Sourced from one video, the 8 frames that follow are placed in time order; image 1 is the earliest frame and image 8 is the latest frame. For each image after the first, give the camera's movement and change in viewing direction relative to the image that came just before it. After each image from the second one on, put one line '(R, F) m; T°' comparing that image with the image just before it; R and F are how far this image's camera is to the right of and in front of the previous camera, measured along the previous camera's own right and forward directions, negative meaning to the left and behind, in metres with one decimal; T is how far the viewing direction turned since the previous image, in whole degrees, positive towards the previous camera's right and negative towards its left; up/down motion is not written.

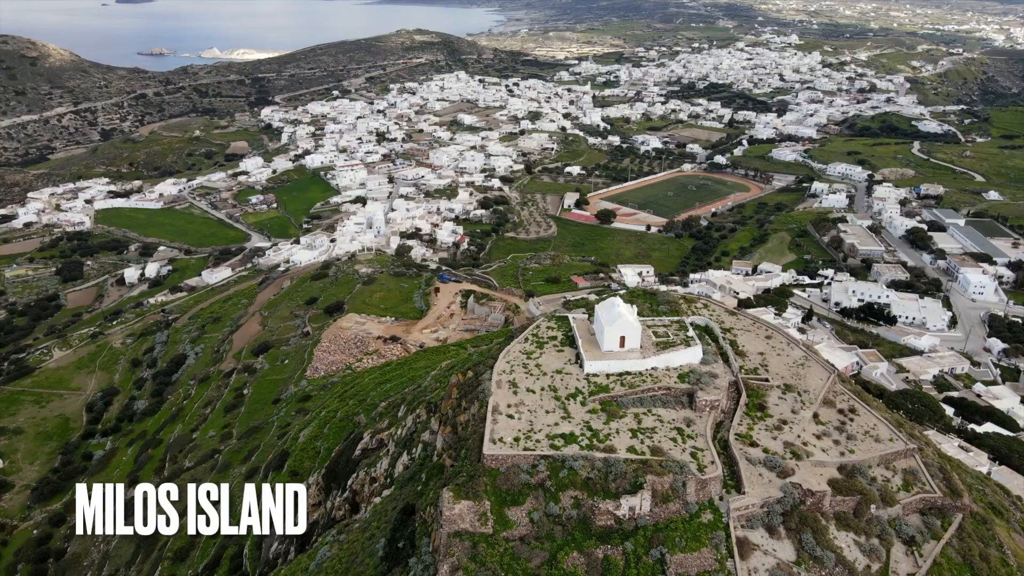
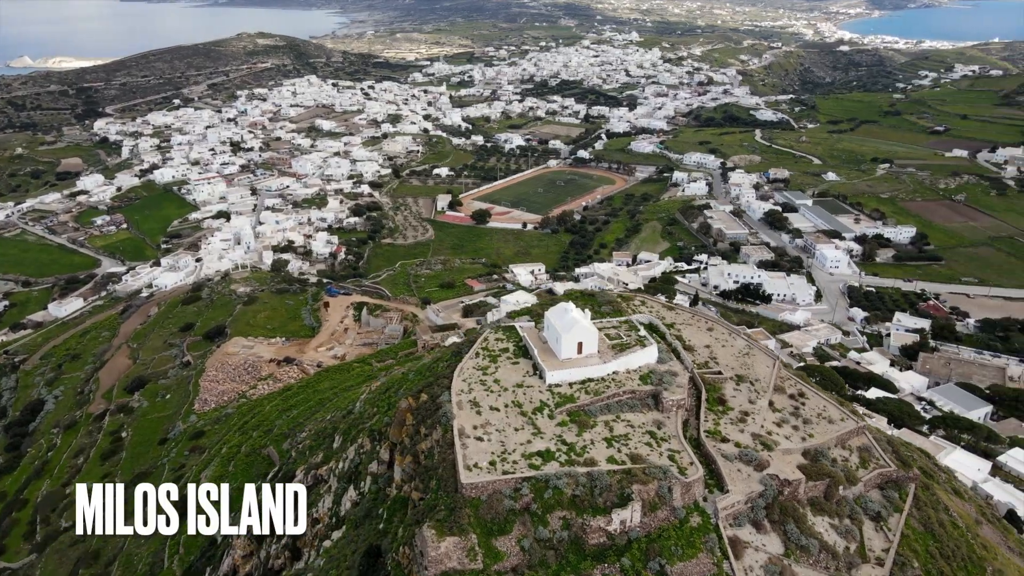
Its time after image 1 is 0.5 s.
(-1.8, +1.1) m; +10°
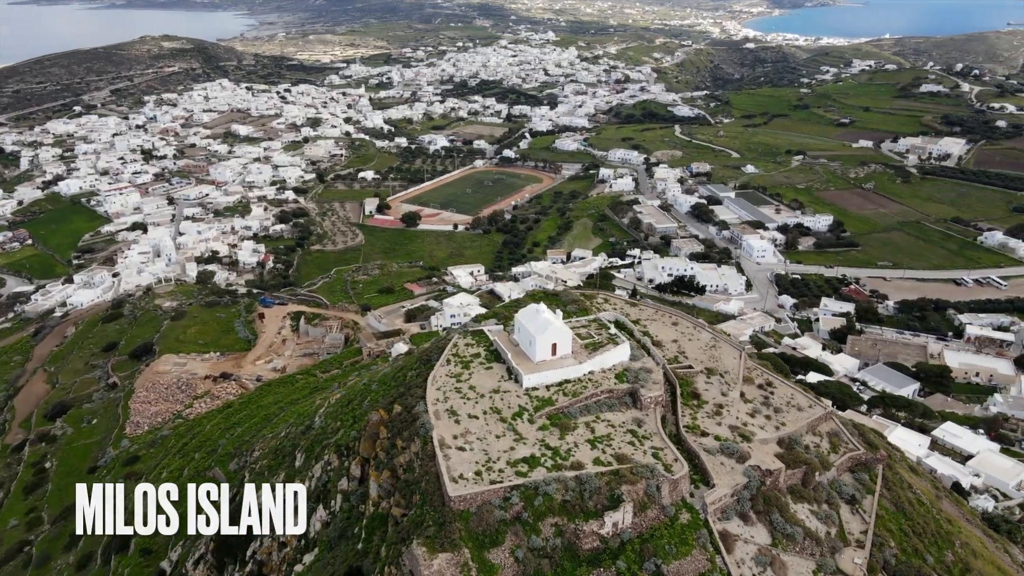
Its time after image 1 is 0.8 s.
(-1.0, +0.4) m; +6°
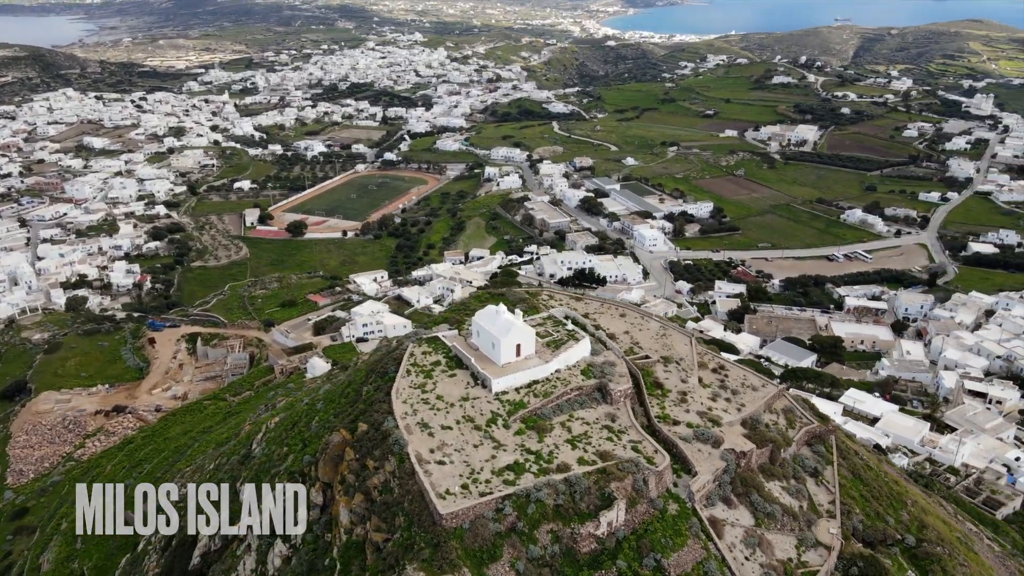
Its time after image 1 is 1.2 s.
(-1.6, +0.7) m; +9°
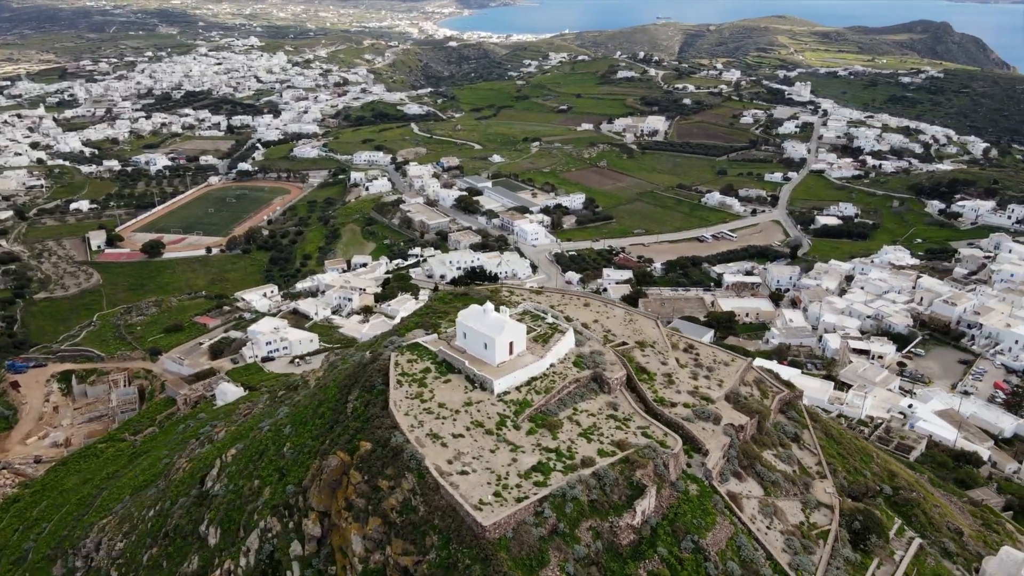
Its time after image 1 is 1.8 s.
(-2.7, +0.8) m; +11°
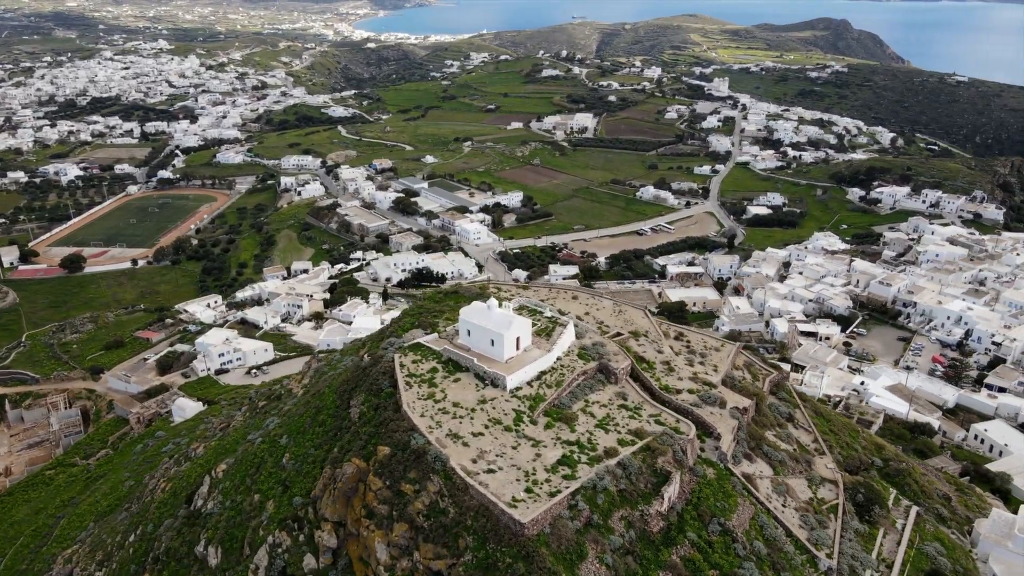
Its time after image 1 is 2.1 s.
(-1.6, +0.3) m; +6°
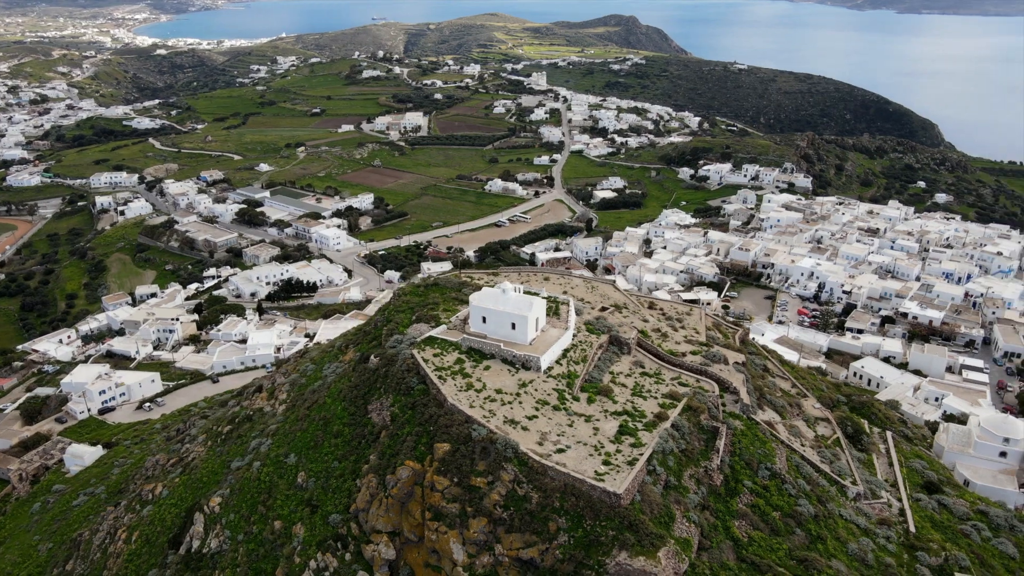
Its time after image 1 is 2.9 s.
(-3.8, +0.7) m; +13°
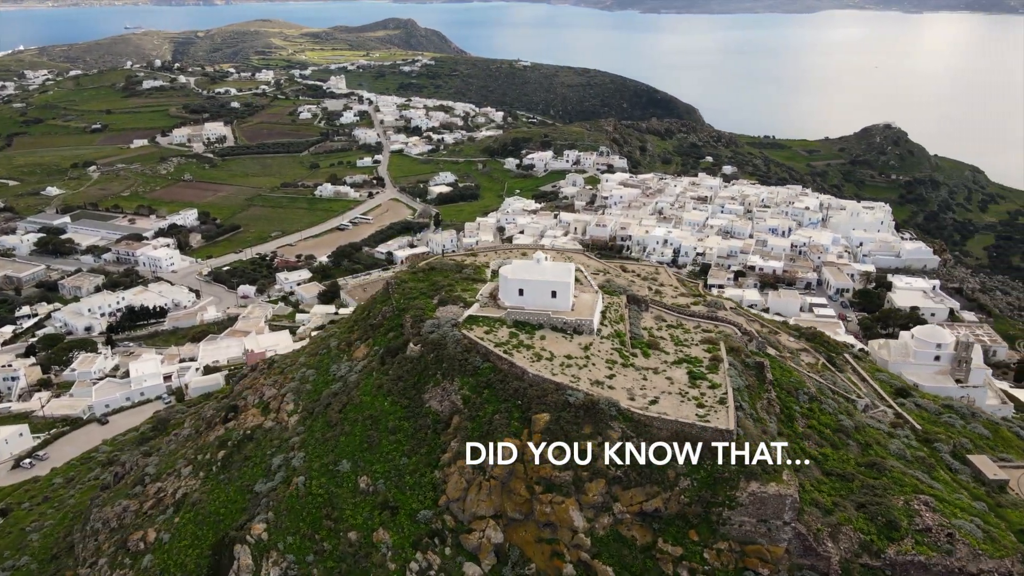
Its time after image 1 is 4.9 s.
(-4.5, +0.7) m; +15°
